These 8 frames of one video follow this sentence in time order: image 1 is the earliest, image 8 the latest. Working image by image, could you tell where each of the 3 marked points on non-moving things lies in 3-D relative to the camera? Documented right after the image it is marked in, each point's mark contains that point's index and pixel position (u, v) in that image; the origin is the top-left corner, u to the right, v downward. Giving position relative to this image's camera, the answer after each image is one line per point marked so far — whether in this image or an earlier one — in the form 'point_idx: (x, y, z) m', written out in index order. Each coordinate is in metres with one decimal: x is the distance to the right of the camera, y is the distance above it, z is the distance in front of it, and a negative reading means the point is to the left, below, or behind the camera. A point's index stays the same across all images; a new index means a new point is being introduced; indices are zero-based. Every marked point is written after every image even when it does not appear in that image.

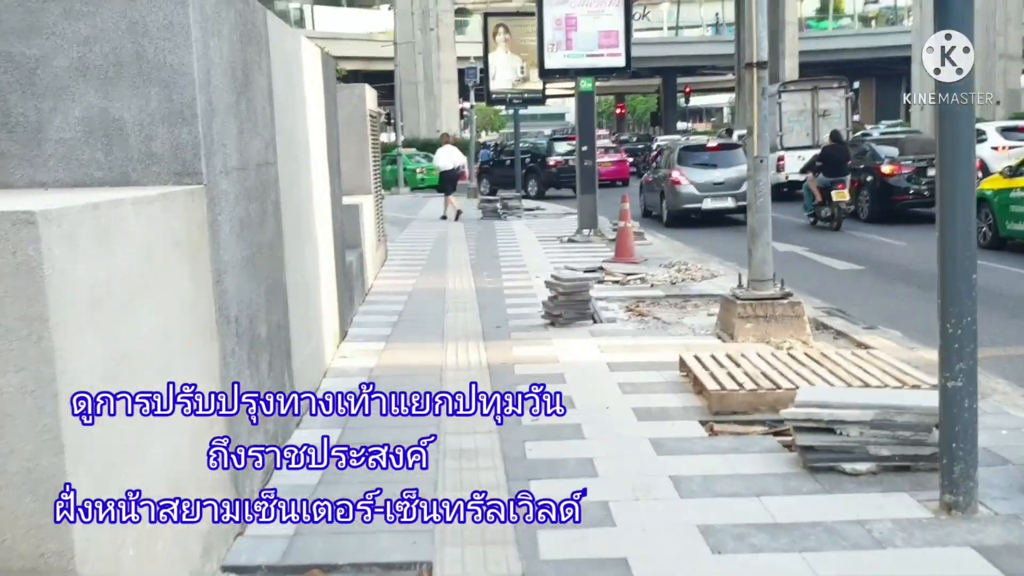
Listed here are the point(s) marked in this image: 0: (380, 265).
0: (-1.9, +0.4, +14.9) m
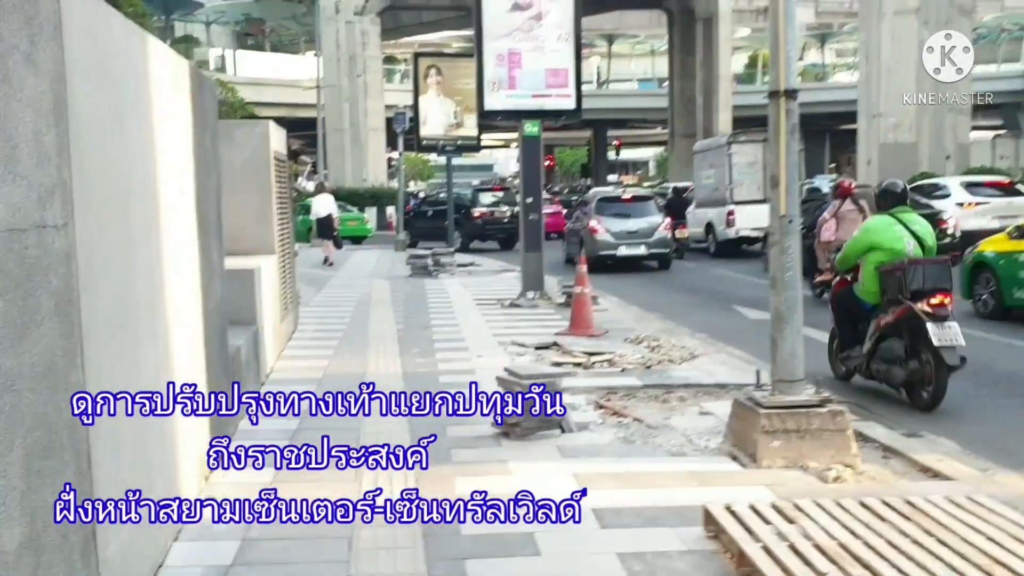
0: (-2.7, -0.6, +12.2) m
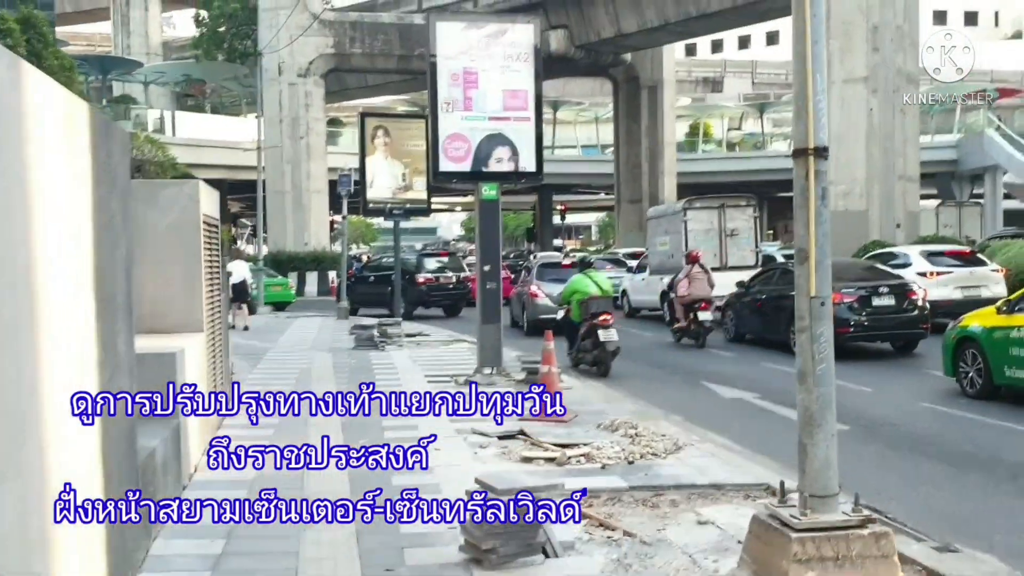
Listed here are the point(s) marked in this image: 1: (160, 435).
0: (-3.2, -1.5, +10.8) m
1: (-2.5, -1.0, +7.2) m
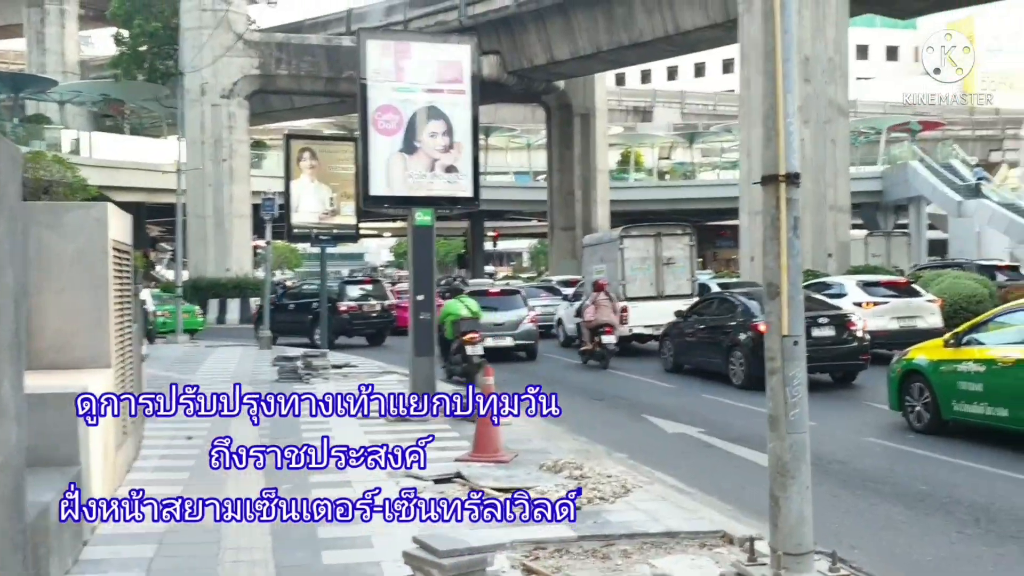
0: (-3.8, -1.8, +9.9) m
1: (-2.9, -1.3, +6.4) m
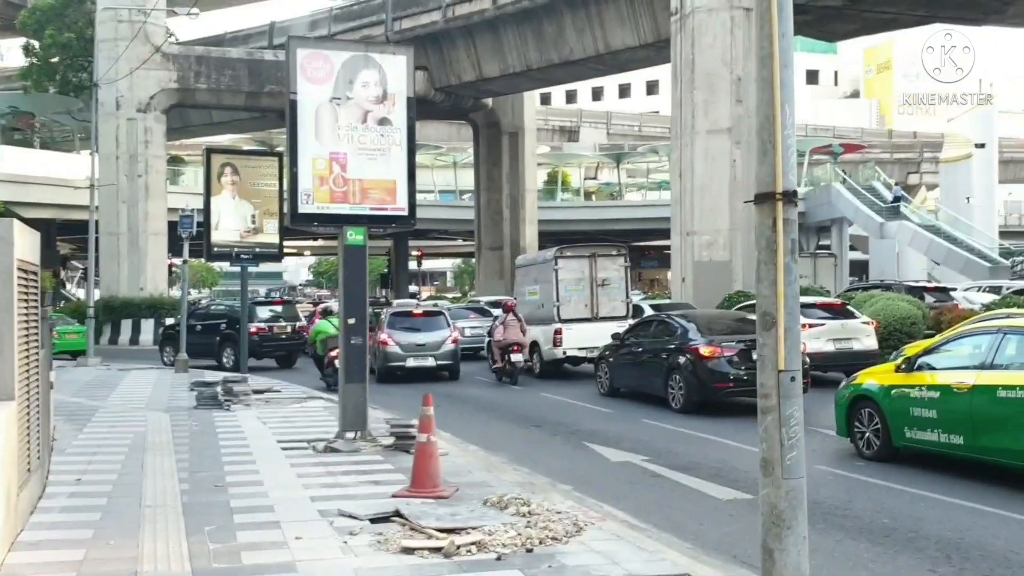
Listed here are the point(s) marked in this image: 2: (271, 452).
0: (-4.3, -2.0, +9.0) m
1: (-3.1, -1.4, +5.5) m
2: (-2.9, -2.0, +12.4) m
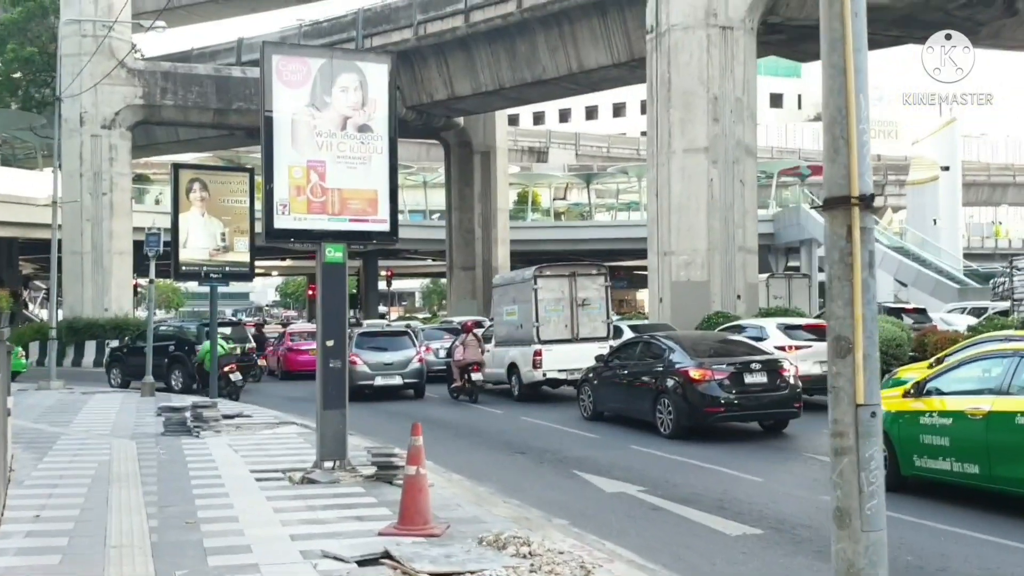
0: (-4.4, -2.1, +8.2) m
1: (-3.0, -1.5, +4.8) m
2: (-3.1, -2.3, +11.6) m
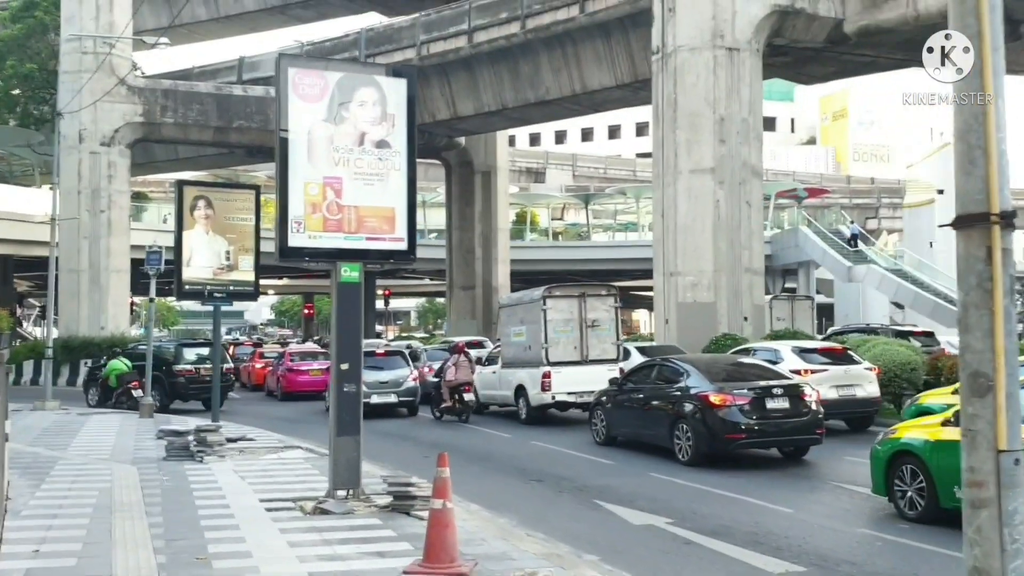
0: (-4.1, -2.3, +7.7) m
1: (-2.7, -1.6, +4.3) m
2: (-2.8, -2.5, +11.2) m
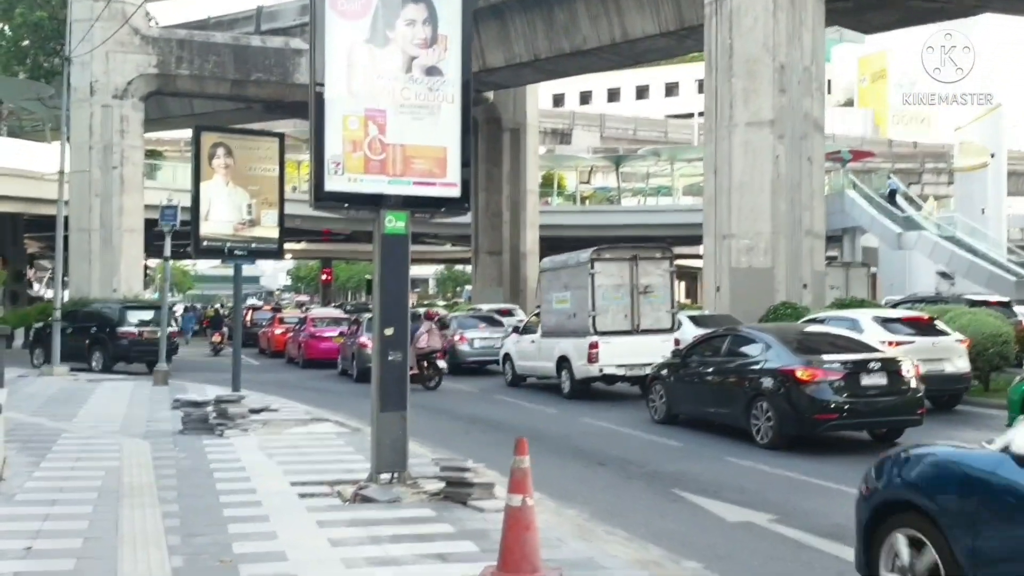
0: (-3.5, -1.9, +6.1) m
1: (-2.2, -1.4, +2.7) m
2: (-2.1, -2.0, +9.5) m
